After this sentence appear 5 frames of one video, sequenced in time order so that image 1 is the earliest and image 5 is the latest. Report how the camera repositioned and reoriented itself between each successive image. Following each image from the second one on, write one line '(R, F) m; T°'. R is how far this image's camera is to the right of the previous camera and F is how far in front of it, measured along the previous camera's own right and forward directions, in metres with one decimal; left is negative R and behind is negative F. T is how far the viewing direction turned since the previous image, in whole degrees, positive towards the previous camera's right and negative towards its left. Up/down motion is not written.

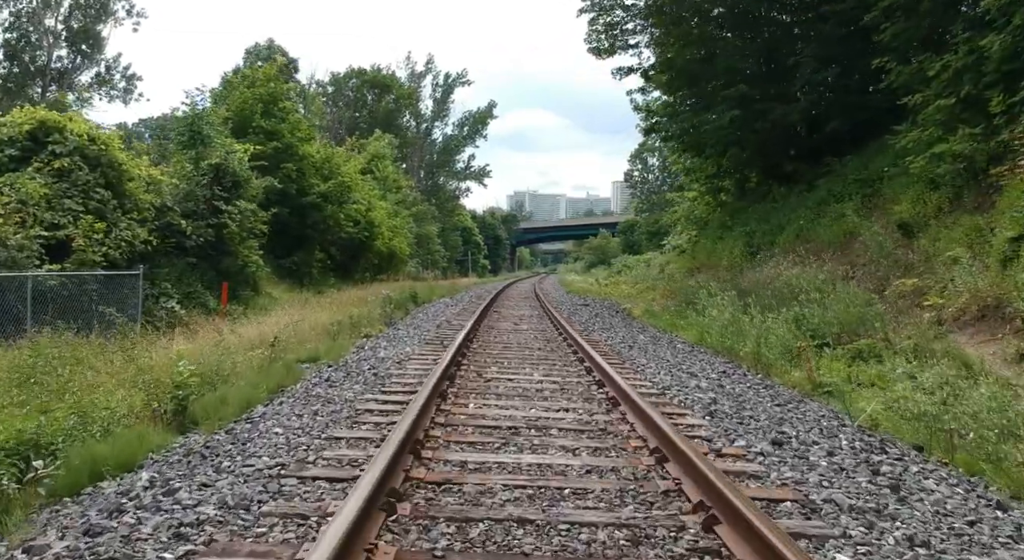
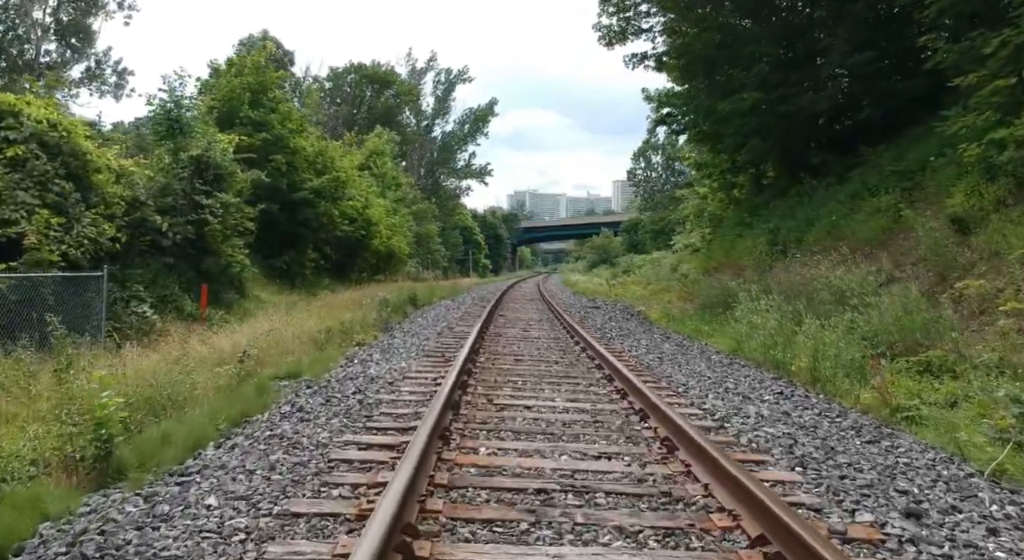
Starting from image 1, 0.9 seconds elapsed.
(-0.1, +1.6) m; 0°
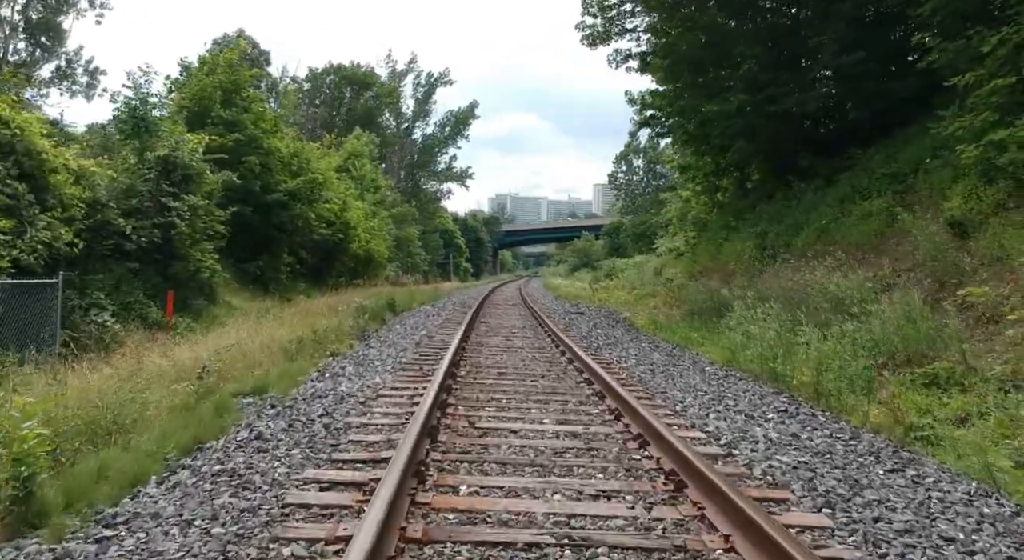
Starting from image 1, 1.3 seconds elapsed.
(0.0, +0.7) m; +1°
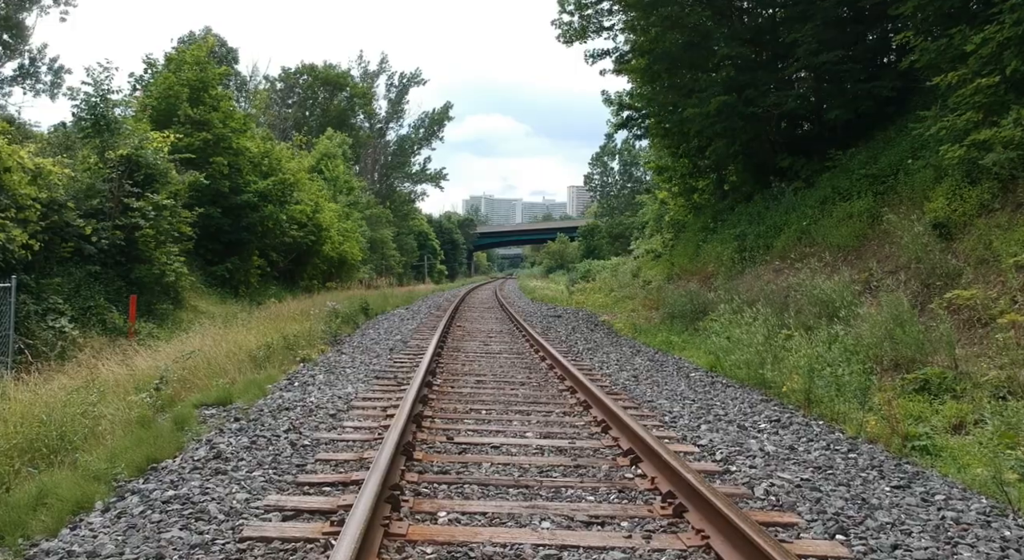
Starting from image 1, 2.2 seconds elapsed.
(0.0, +0.4) m; +2°
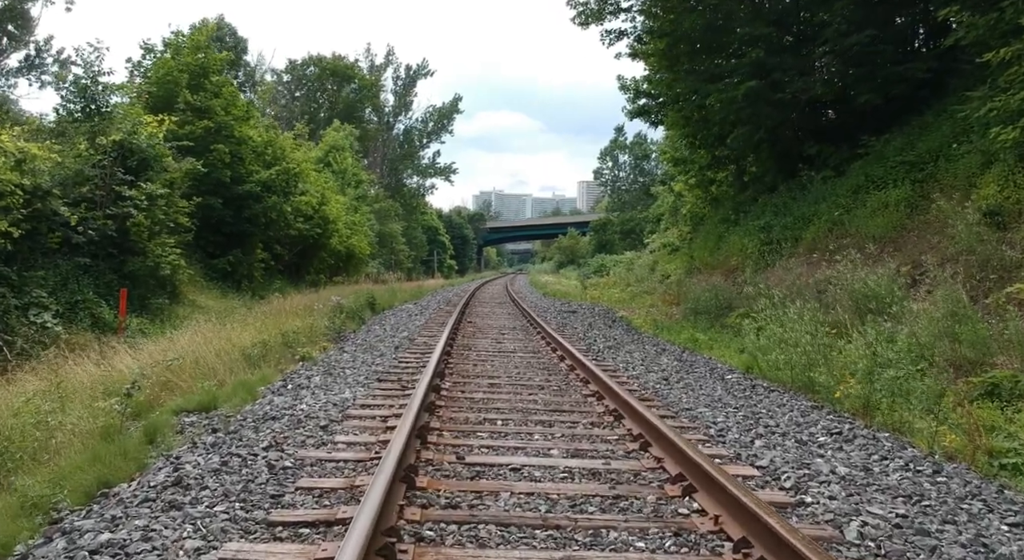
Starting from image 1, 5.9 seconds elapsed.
(-0.1, +1.0) m; -1°
